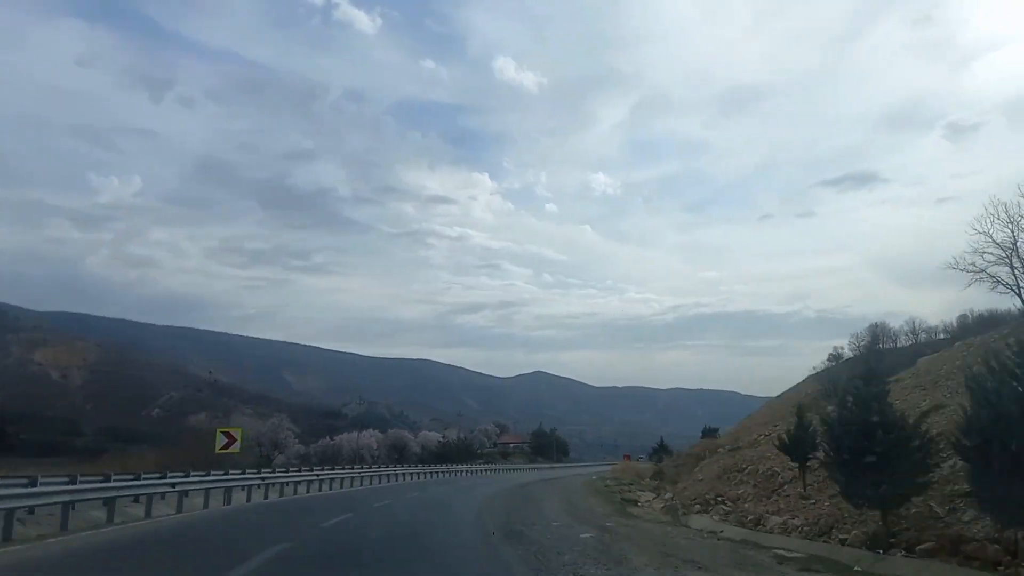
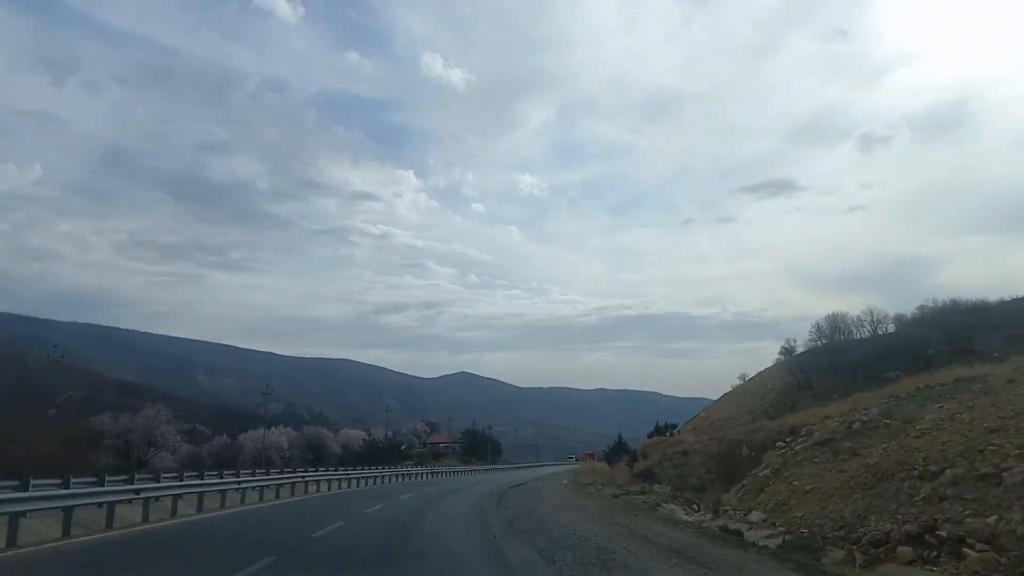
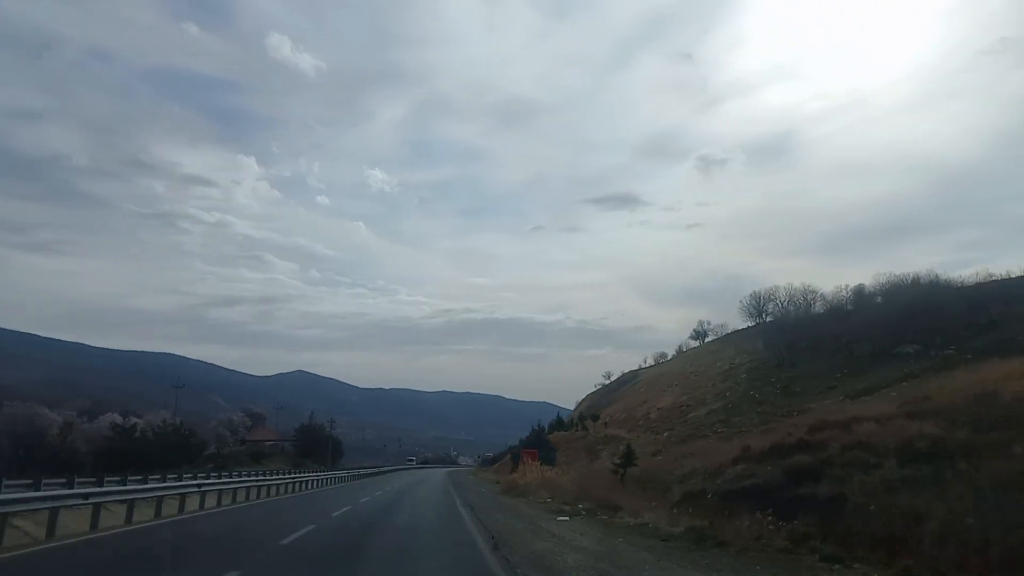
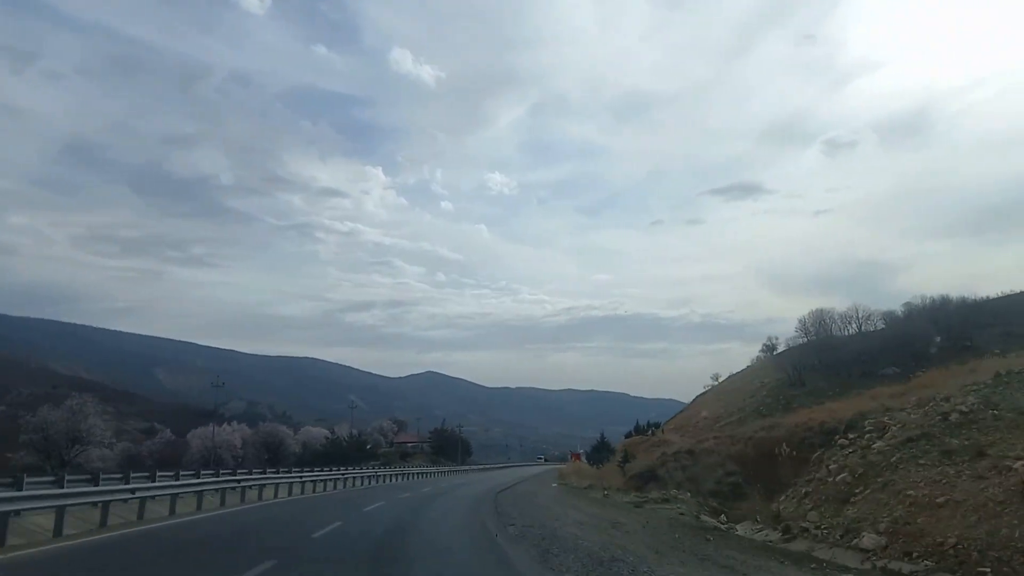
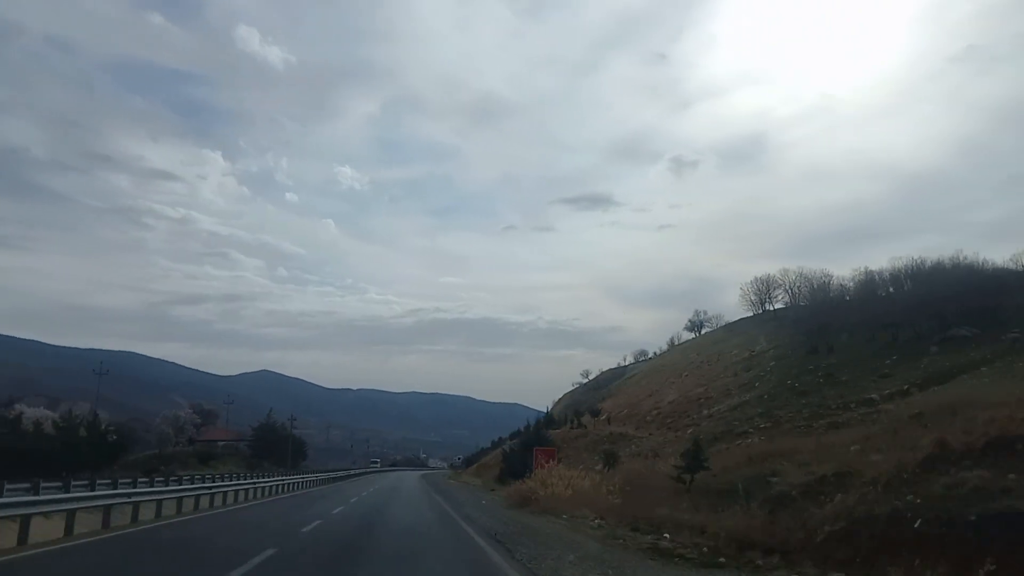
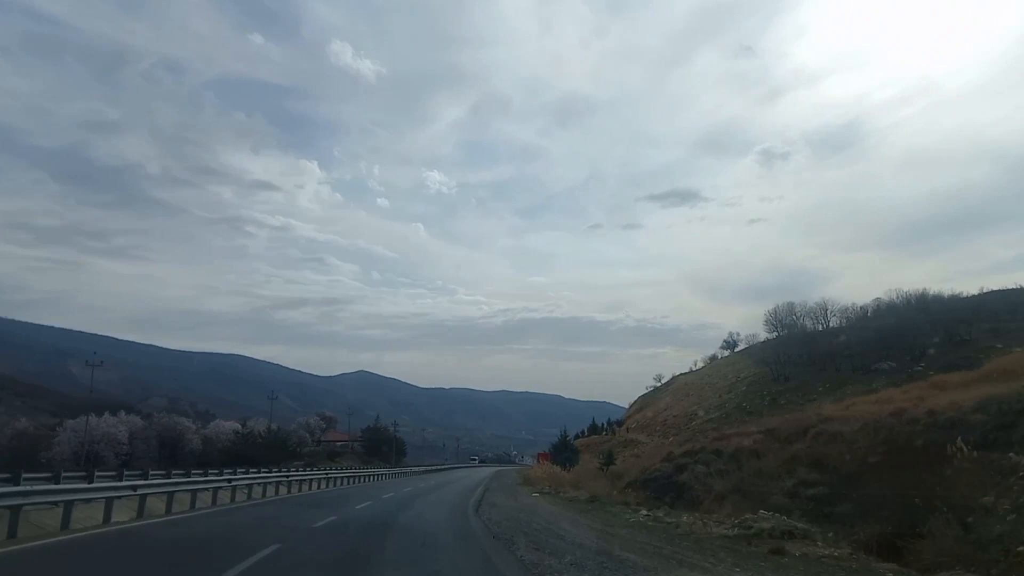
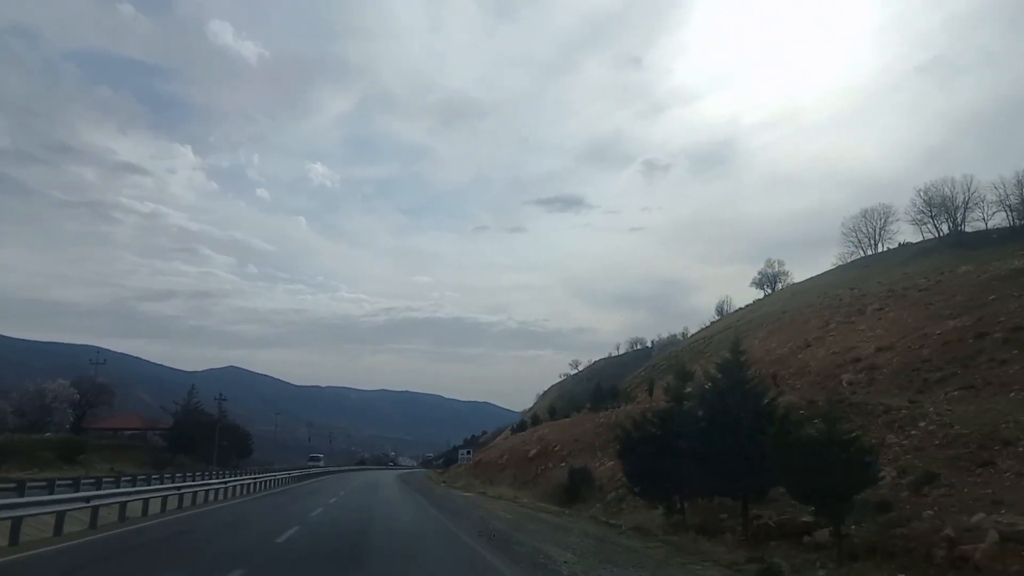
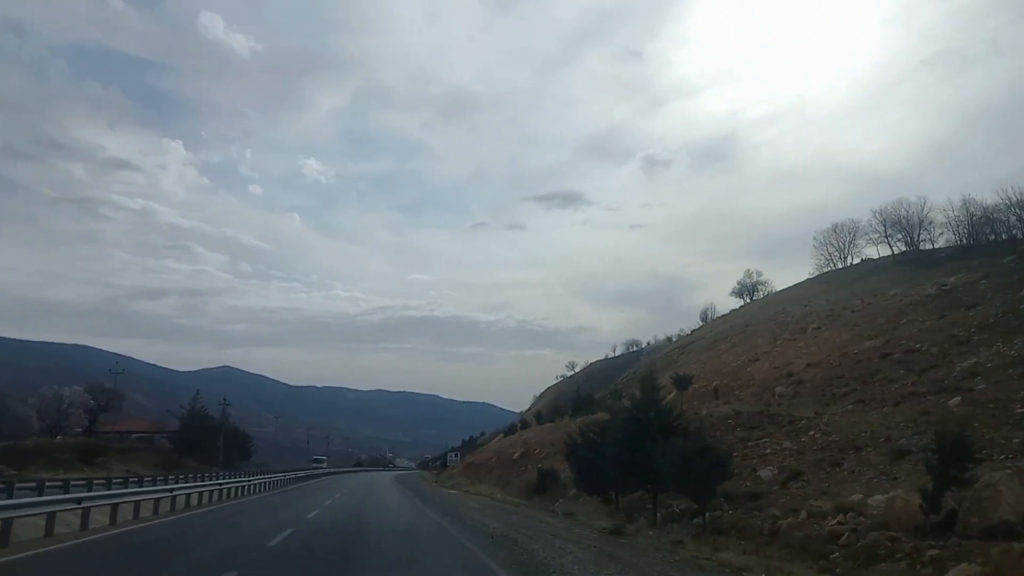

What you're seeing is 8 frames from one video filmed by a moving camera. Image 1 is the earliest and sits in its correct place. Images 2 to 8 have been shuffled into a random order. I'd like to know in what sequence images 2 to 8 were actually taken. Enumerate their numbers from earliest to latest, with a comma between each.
2, 4, 6, 3, 5, 8, 7
